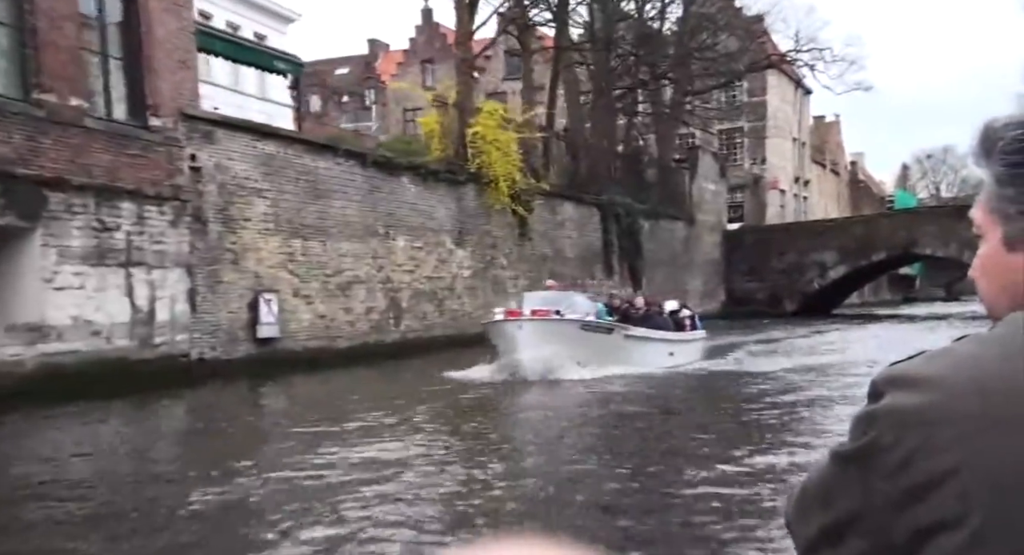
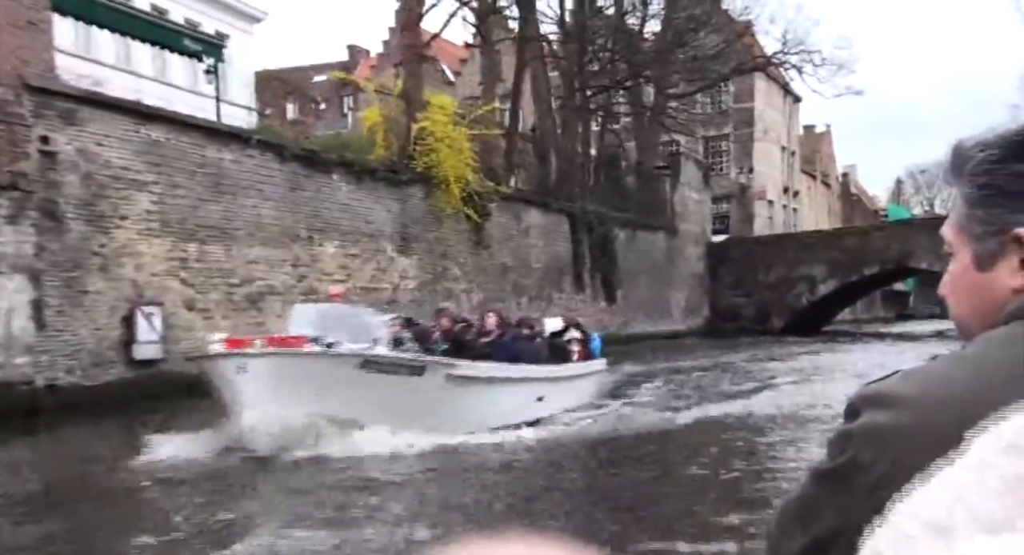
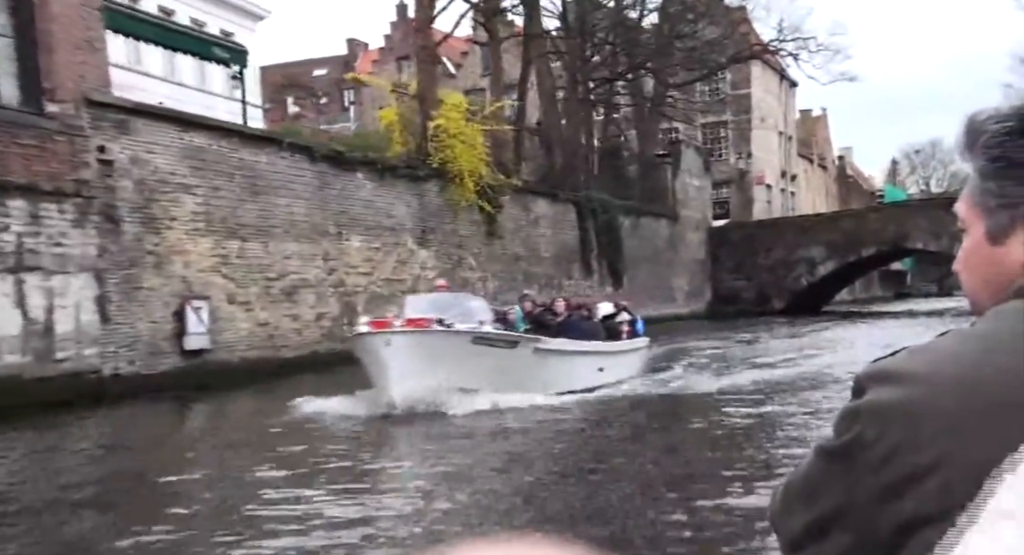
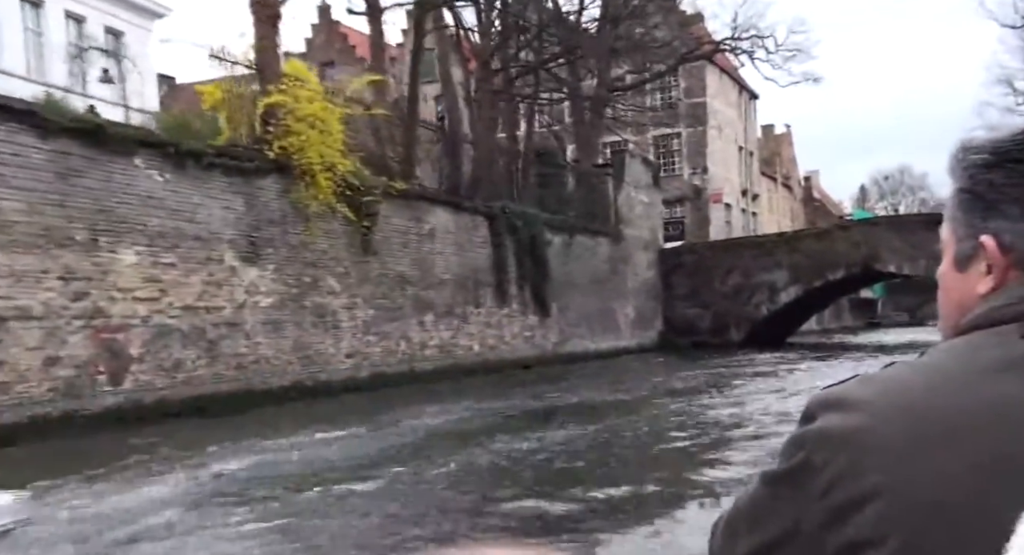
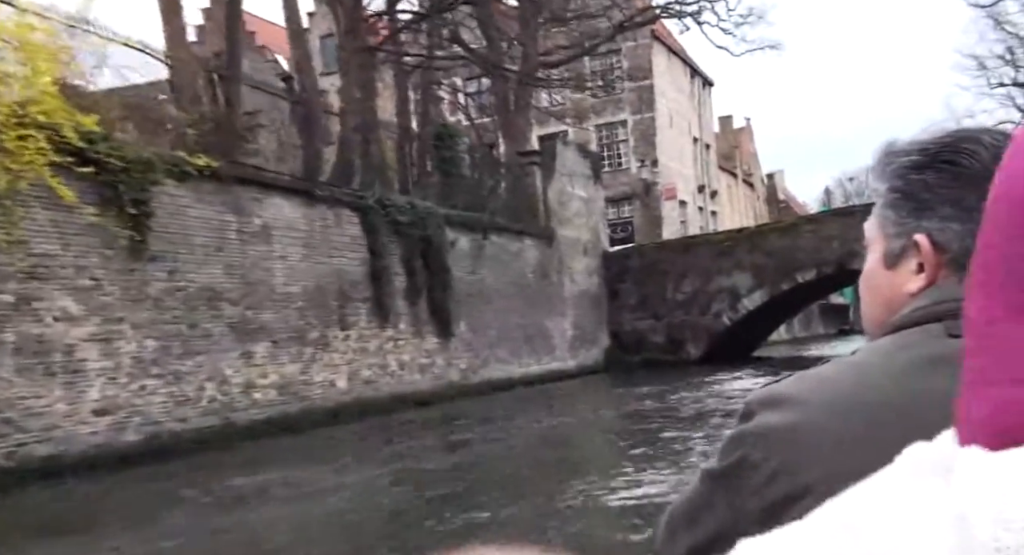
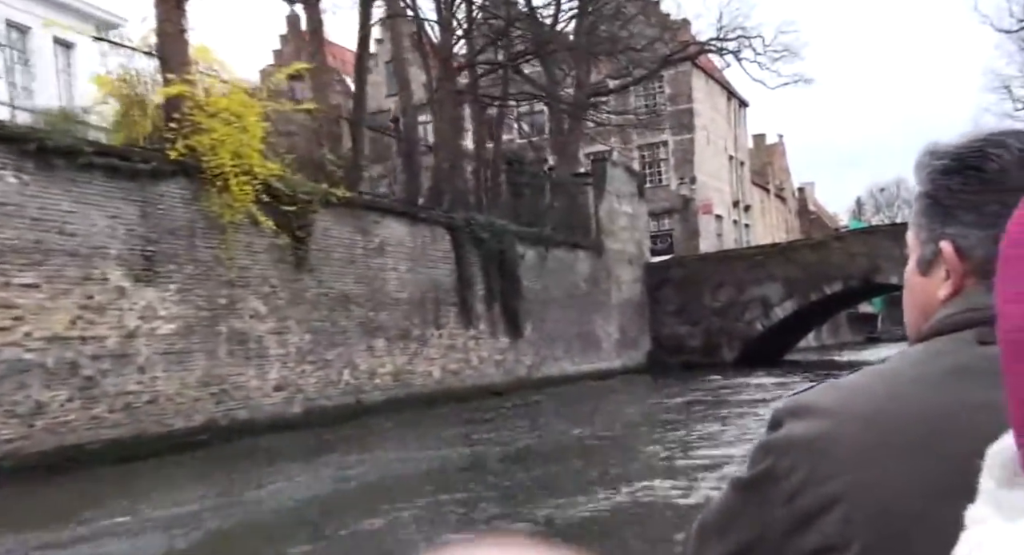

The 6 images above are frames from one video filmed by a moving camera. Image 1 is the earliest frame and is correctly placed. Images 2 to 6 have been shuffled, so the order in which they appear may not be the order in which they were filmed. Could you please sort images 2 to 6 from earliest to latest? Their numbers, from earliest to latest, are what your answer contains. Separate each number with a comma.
3, 2, 4, 6, 5
